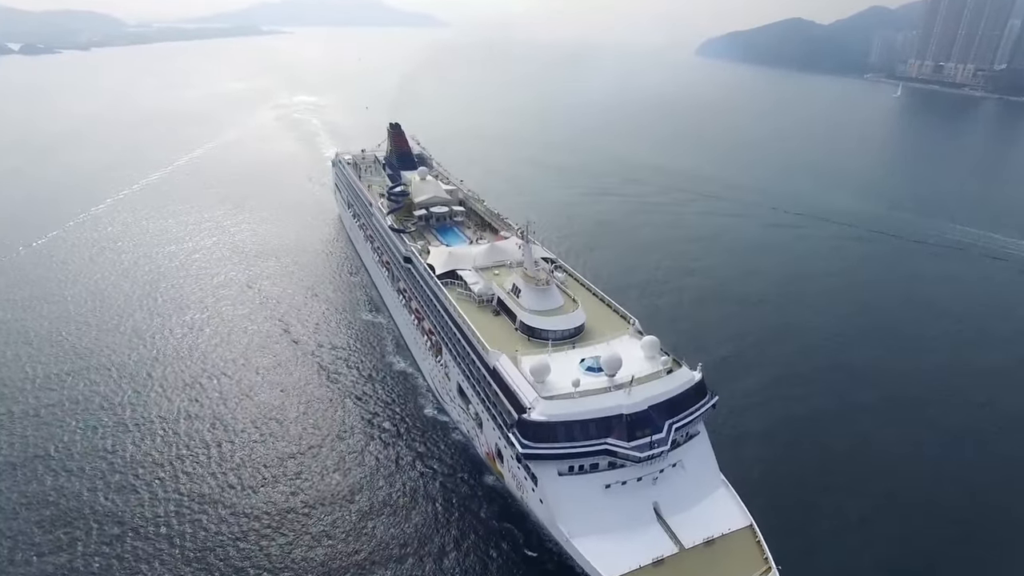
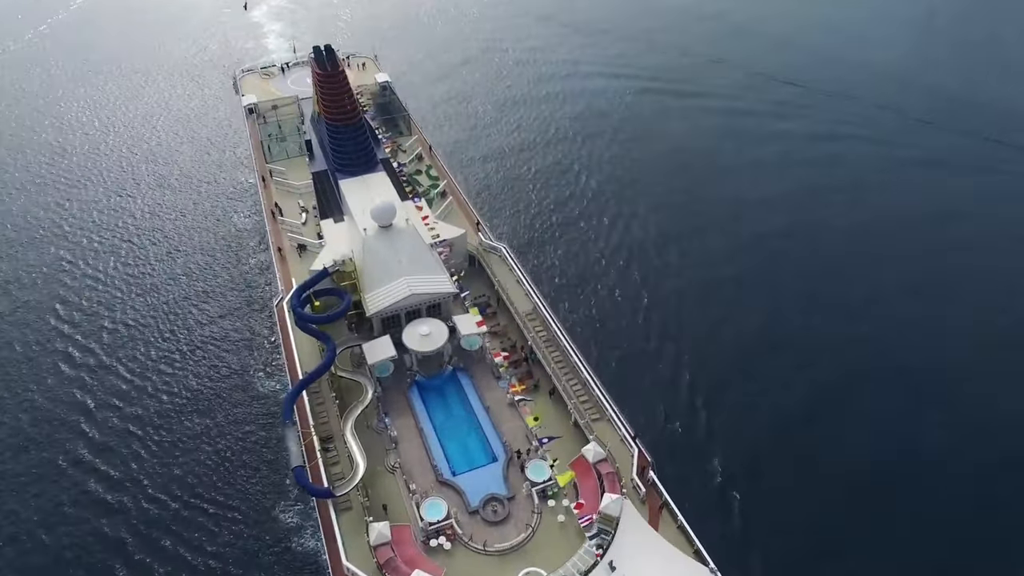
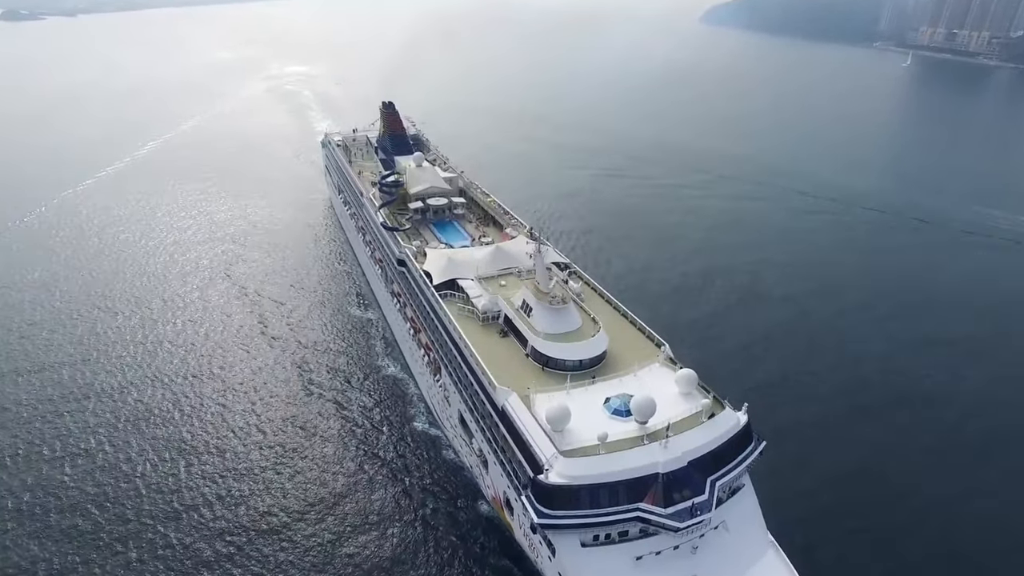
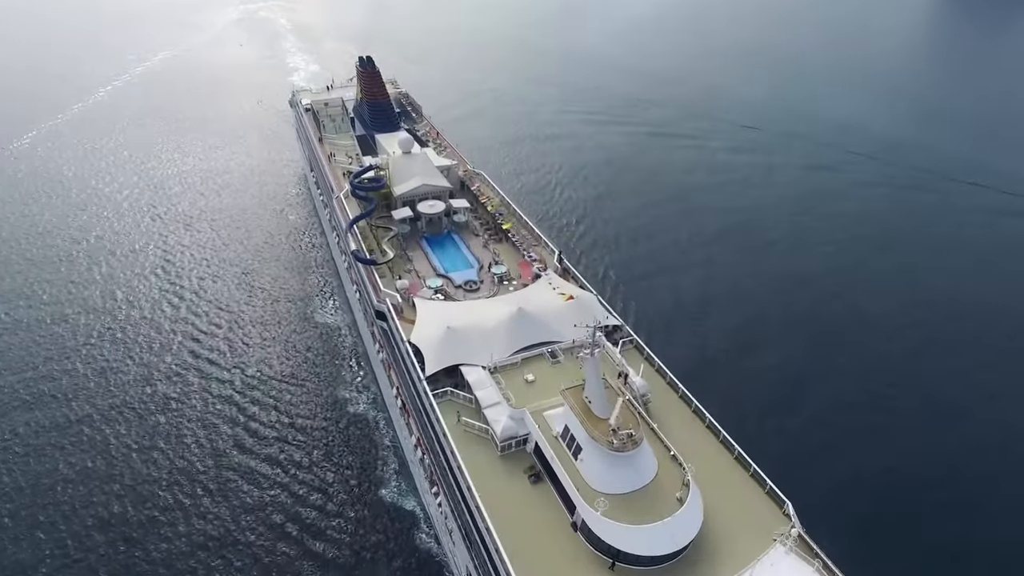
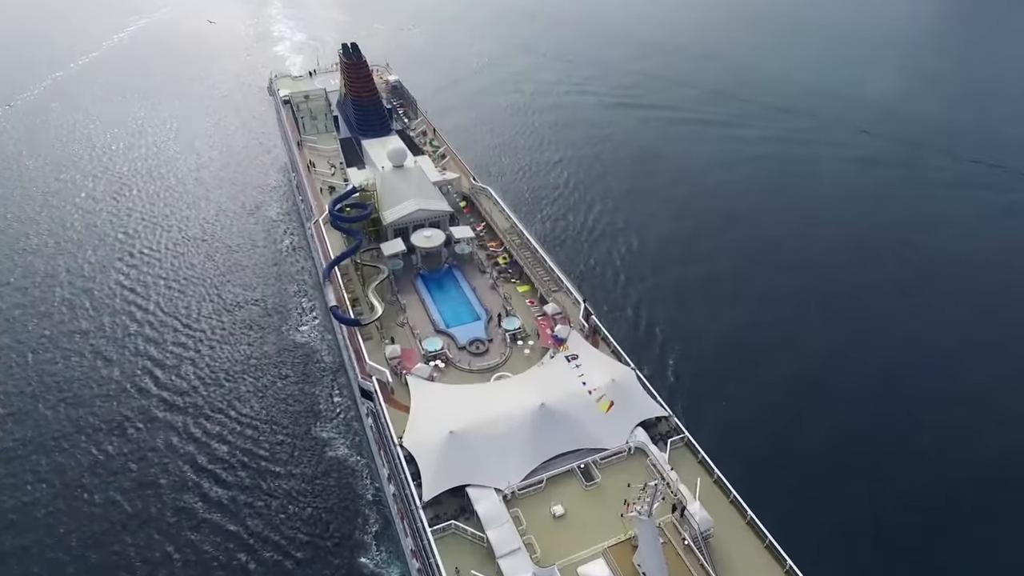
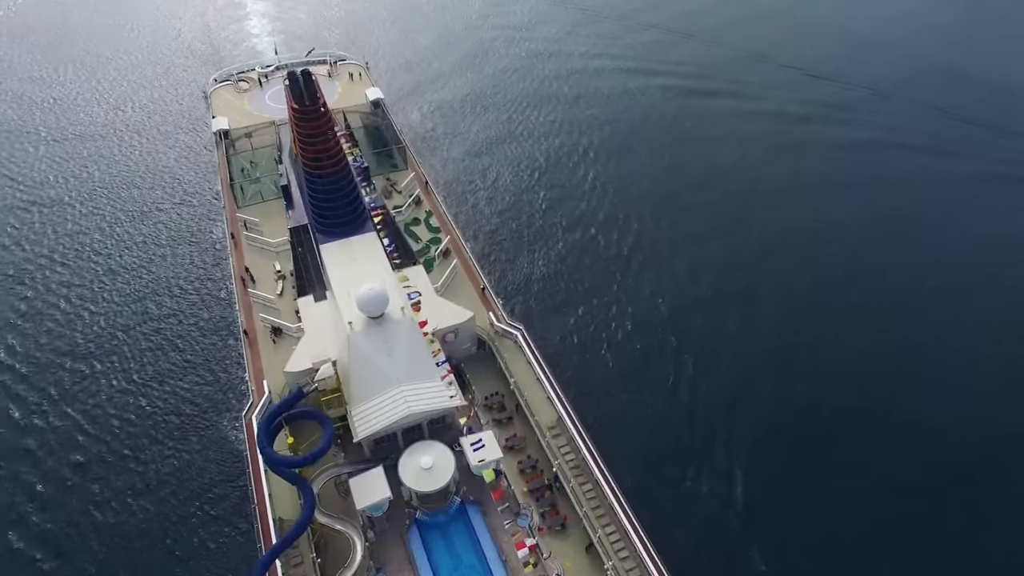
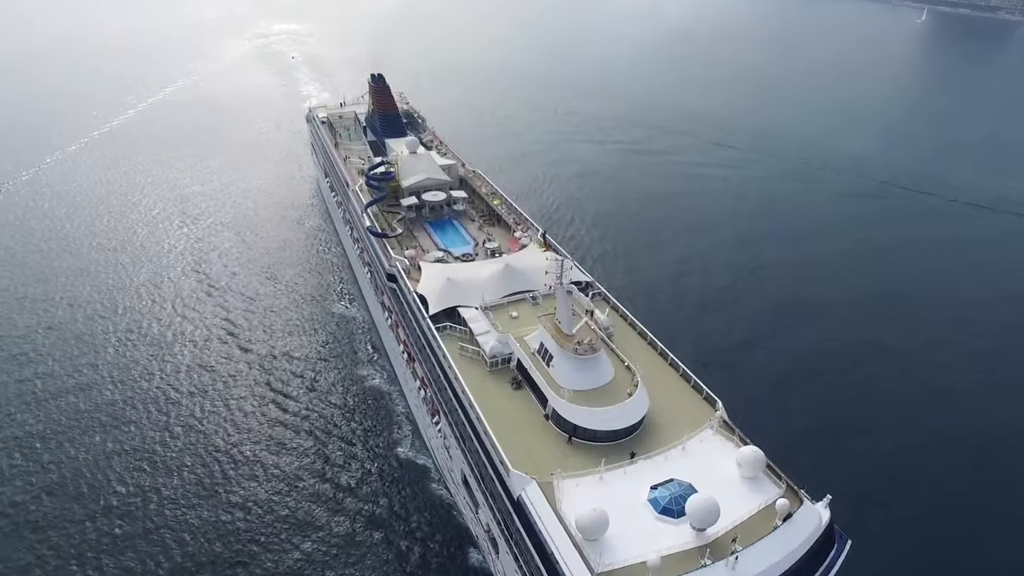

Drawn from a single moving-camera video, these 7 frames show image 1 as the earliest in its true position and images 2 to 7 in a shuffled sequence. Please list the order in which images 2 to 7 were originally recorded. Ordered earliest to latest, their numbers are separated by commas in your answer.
3, 7, 4, 5, 2, 6
